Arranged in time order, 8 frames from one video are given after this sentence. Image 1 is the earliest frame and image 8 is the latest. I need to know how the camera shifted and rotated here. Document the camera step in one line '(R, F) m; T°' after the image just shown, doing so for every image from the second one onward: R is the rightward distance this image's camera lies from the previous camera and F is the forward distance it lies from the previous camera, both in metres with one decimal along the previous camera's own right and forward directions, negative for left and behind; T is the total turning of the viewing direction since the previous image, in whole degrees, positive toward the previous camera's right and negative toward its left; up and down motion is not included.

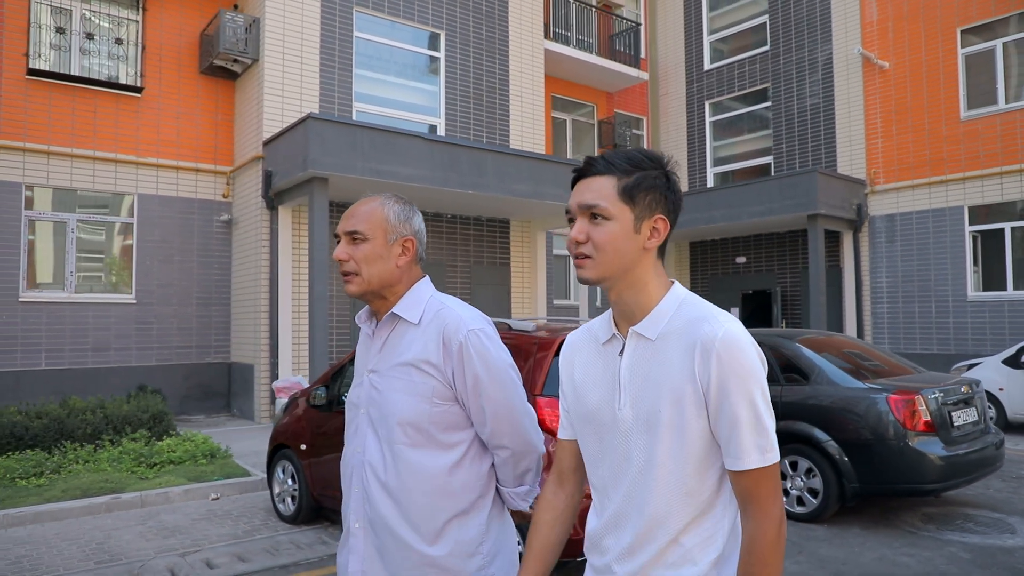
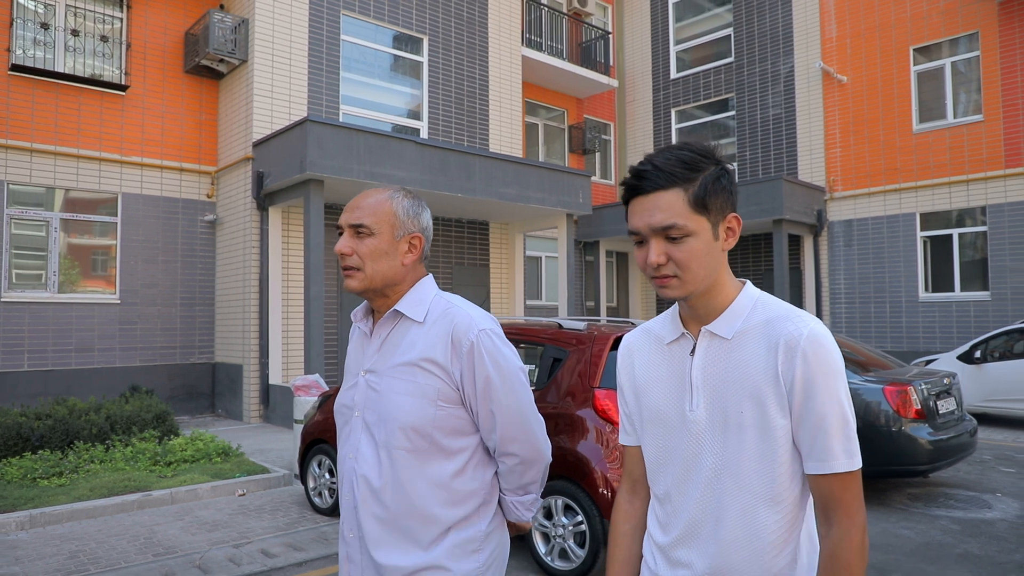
(-0.6, -0.3) m; +4°
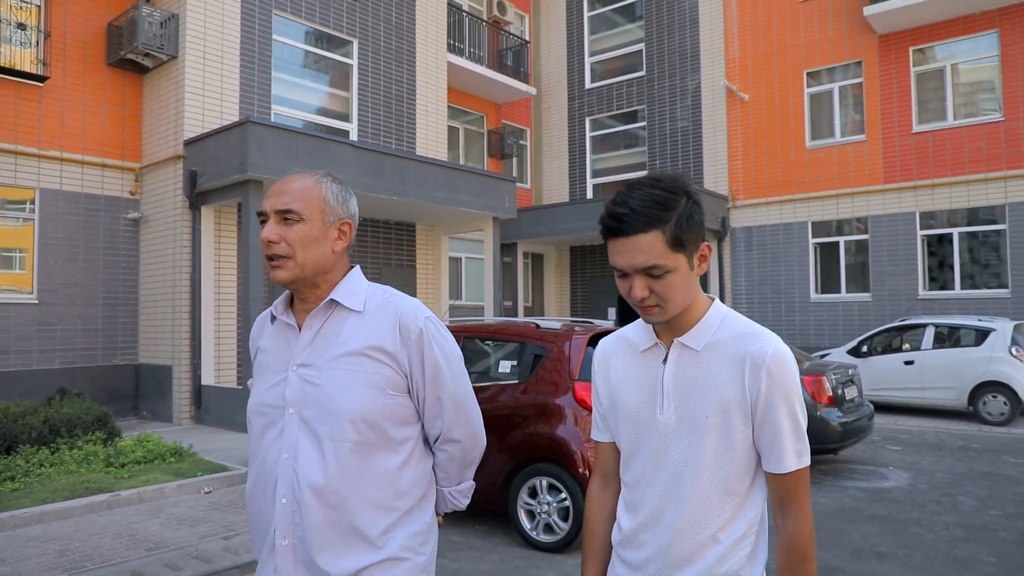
(-0.6, -0.4) m; +8°
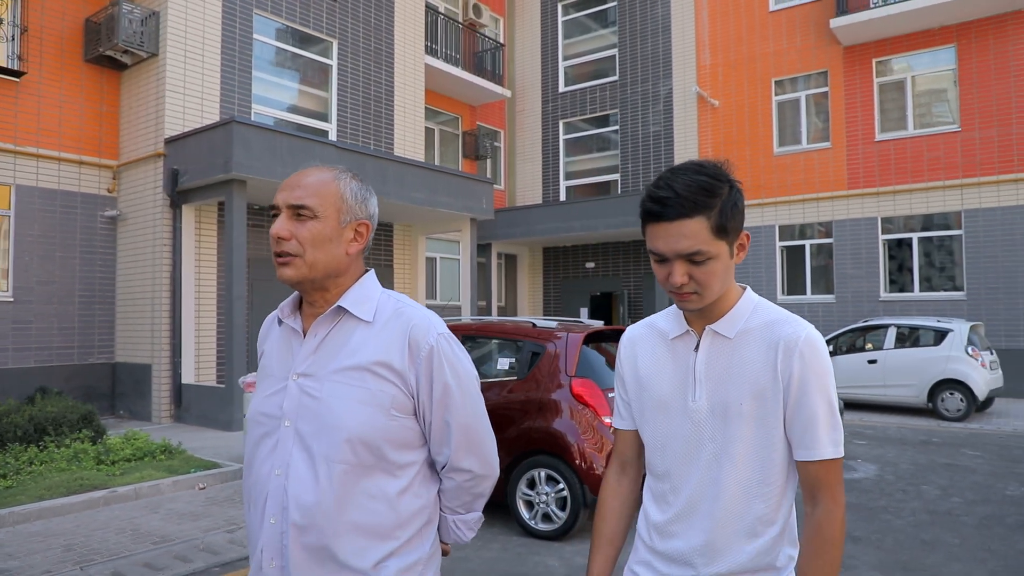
(-0.2, -0.2) m; +3°
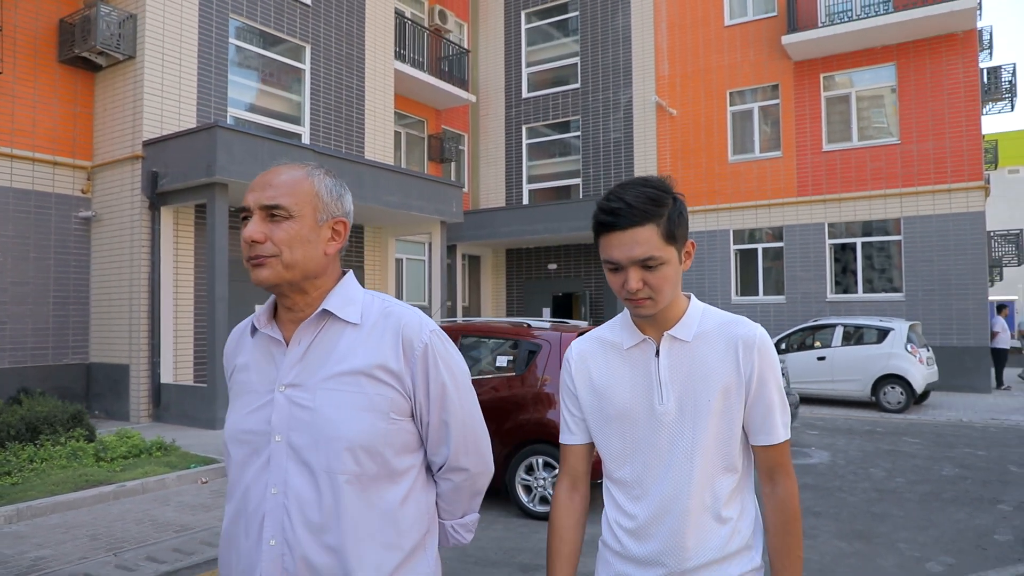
(-0.3, -0.4) m; +4°
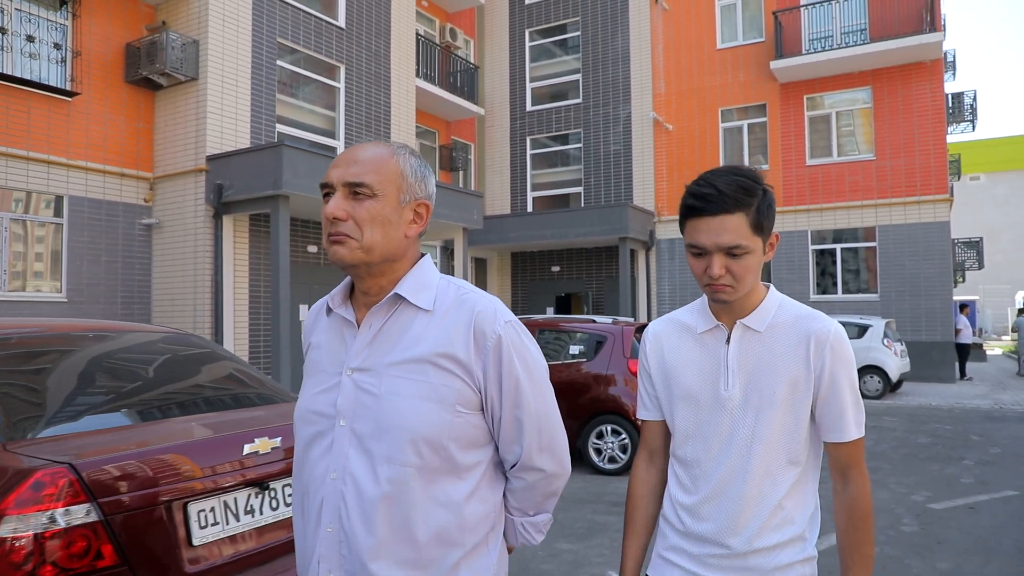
(-0.9, -1.3) m; +2°
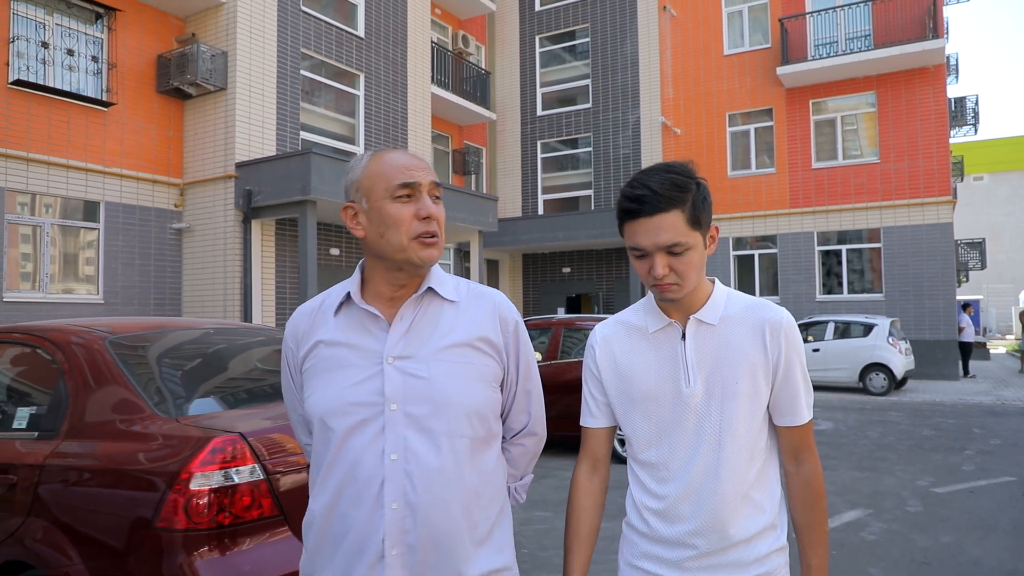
(-0.2, -0.4) m; 0°
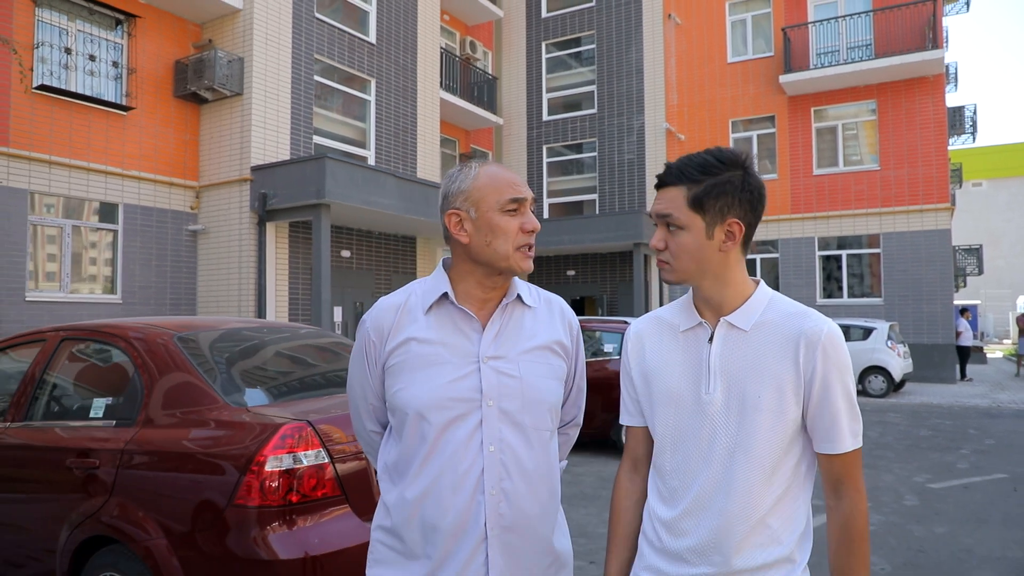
(-0.1, -0.3) m; 0°
